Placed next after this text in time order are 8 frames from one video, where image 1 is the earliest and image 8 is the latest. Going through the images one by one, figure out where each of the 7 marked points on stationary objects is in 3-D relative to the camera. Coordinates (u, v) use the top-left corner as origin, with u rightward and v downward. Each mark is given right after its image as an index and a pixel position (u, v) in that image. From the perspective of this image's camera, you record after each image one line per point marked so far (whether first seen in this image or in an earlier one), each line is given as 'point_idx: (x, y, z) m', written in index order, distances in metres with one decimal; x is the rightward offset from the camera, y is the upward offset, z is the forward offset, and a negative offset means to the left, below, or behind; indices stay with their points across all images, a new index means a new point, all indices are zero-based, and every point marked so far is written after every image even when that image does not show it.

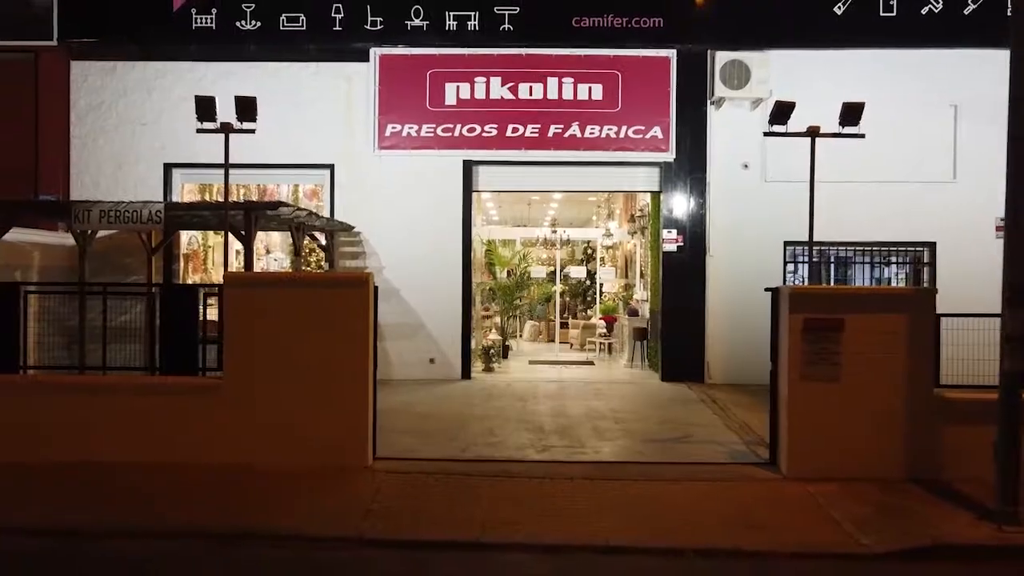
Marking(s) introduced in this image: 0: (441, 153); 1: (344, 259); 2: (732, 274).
0: (-0.9, +1.7, +9.8) m
1: (-2.1, +0.3, +9.9) m
2: (+2.7, +0.2, +9.8) m
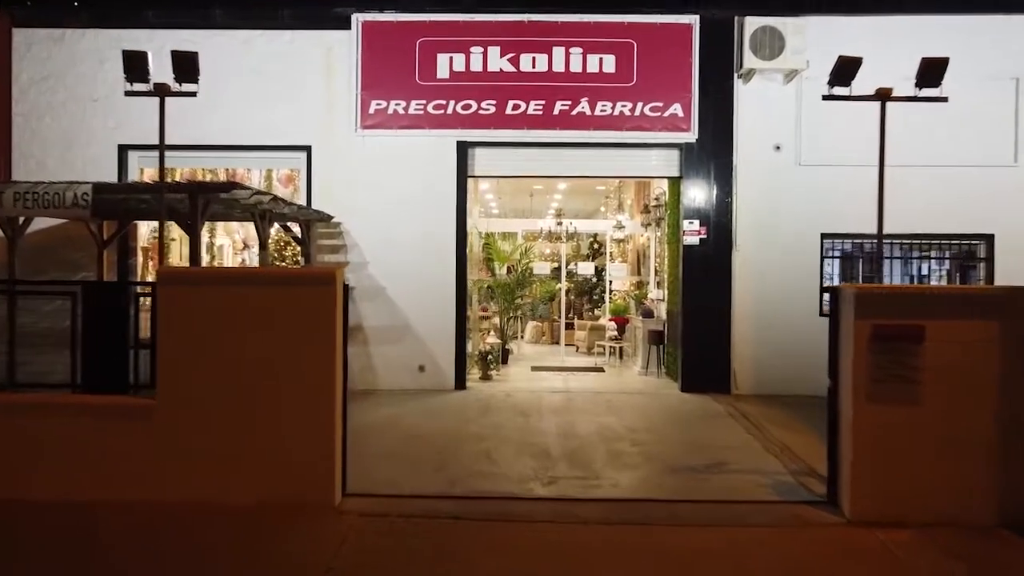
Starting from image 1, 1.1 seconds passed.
0: (-0.9, +1.7, +8.7) m
1: (-2.1, +0.4, +8.8) m
2: (+2.7, +0.2, +8.6) m
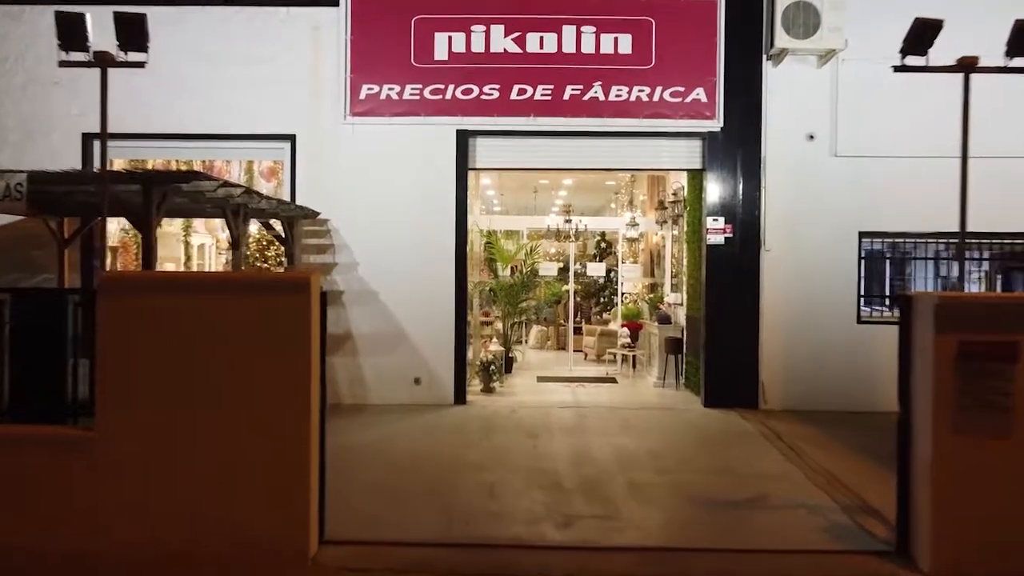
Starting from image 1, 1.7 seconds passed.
0: (-0.8, +1.6, +7.9) m
1: (-2.0, +0.3, +7.9) m
2: (+2.7, +0.2, +7.8) m
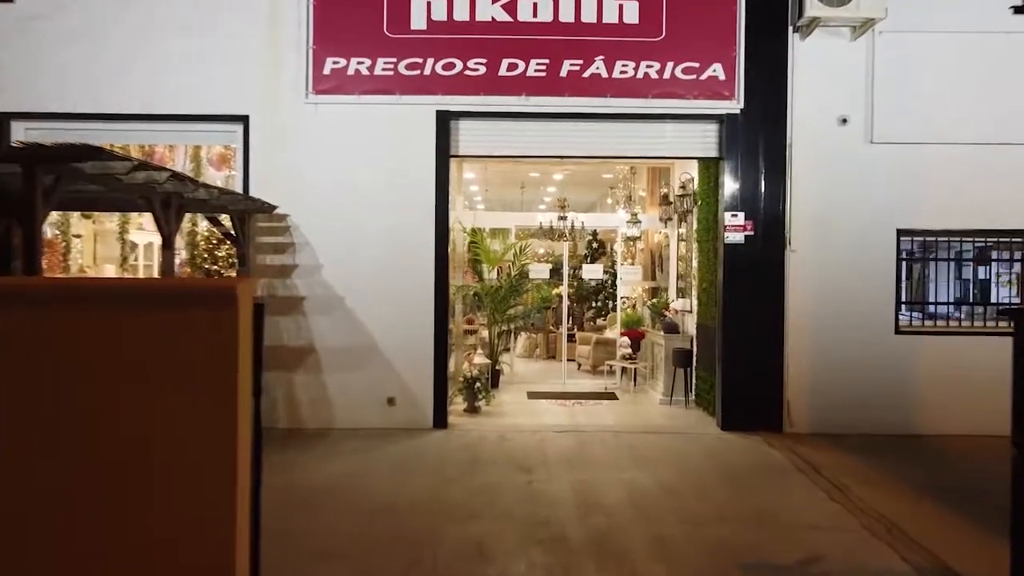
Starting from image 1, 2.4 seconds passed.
0: (-0.9, +1.6, +6.8) m
1: (-2.1, +0.3, +6.8) m
2: (+2.6, +0.1, +6.8) m
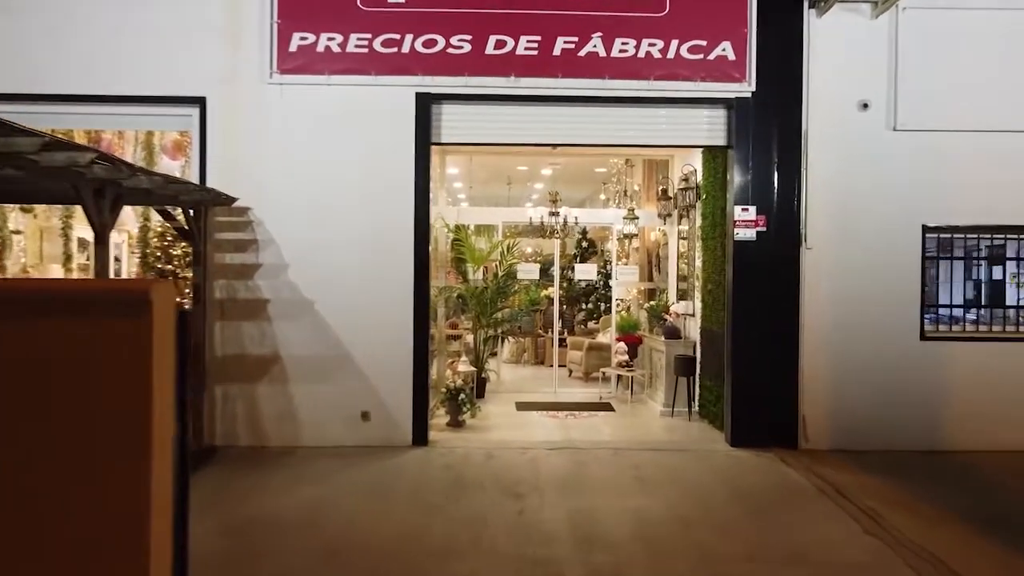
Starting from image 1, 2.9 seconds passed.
0: (-1.0, +1.6, +6.1) m
1: (-2.2, +0.3, +6.1) m
2: (+2.5, +0.1, +6.2) m
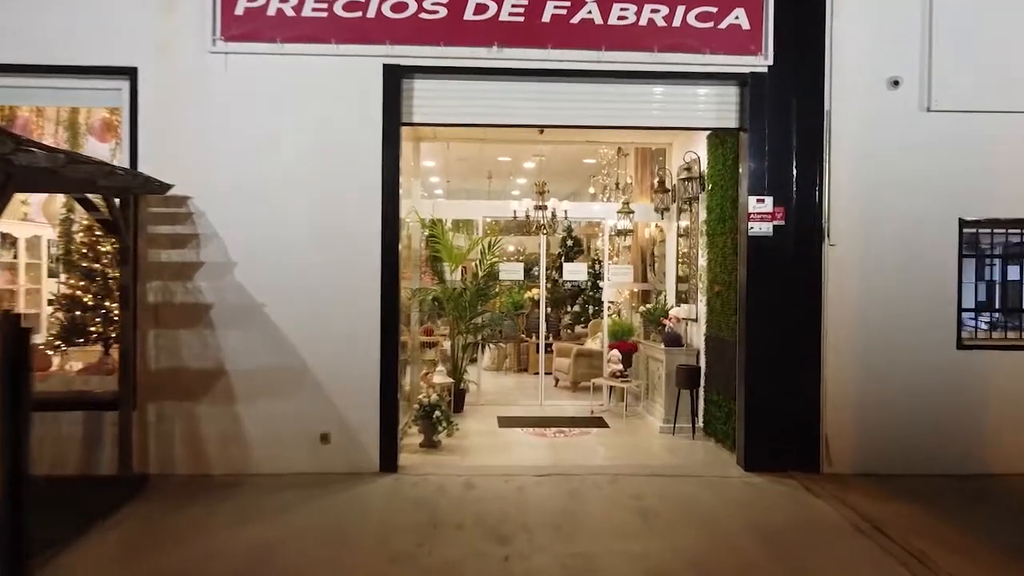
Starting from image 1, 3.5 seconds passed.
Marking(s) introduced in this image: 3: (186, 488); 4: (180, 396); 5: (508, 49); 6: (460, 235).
0: (-1.1, +1.6, +5.3) m
1: (-2.3, +0.3, +5.3) m
2: (+2.4, +0.1, +5.5) m
3: (-2.1, -1.3, +5.1) m
4: (-2.2, -0.7, +5.3) m
5: (0.0, +1.6, +5.3) m
6: (-0.5, +0.5, +7.8) m
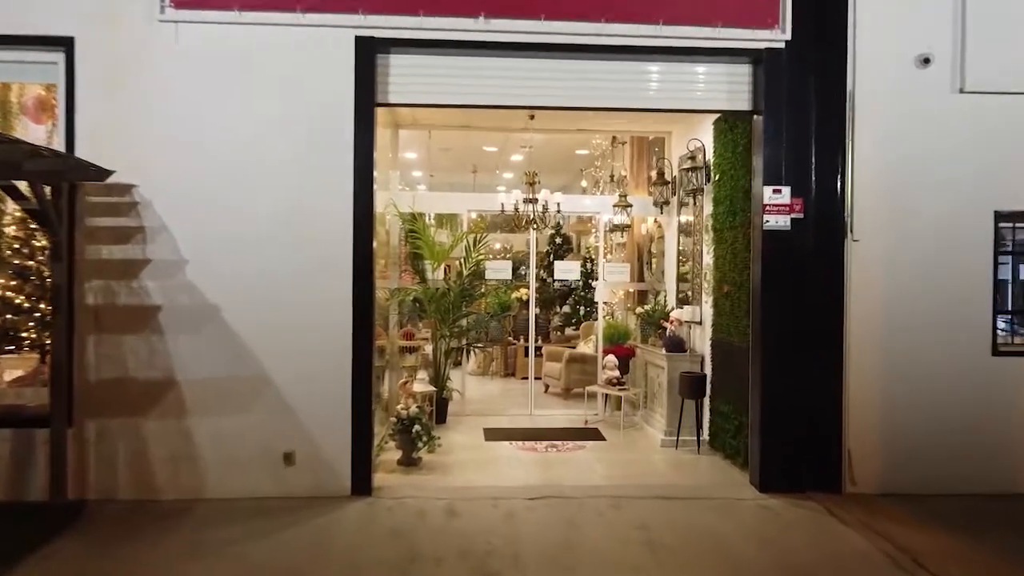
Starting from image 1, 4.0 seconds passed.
0: (-1.2, +1.6, +4.7) m
1: (-2.4, +0.3, +4.6) m
2: (+2.4, +0.1, +4.9) m
3: (-2.1, -1.3, +4.4) m
4: (-2.2, -0.7, +4.7) m
5: (-0.1, +1.6, +4.7) m
6: (-0.6, +0.5, +7.2) m
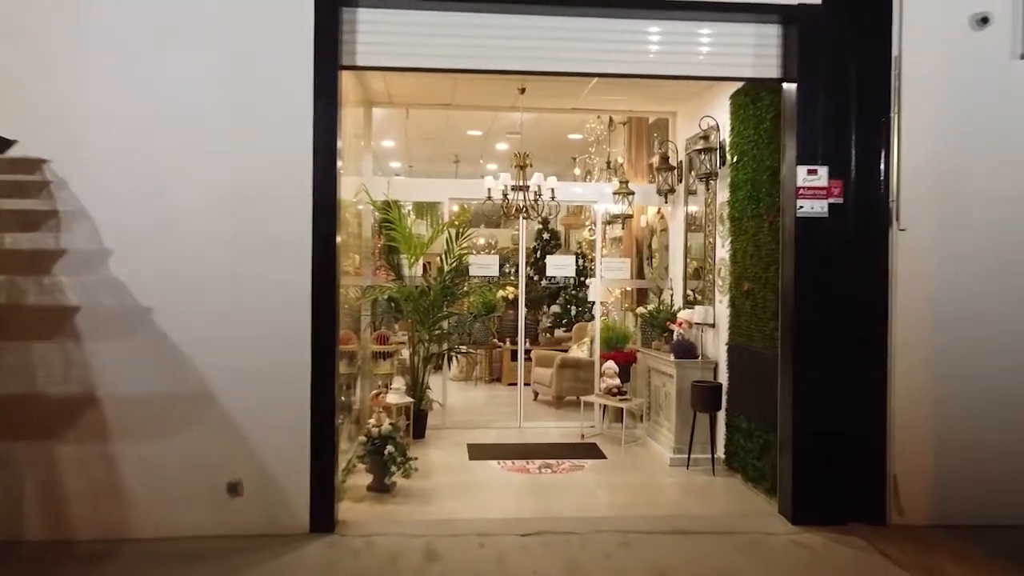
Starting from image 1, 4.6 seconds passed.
0: (-1.3, +1.6, +3.9) m
1: (-2.4, +0.3, +3.8) m
2: (+2.3, +0.1, +4.2) m
3: (-2.2, -1.2, +3.6) m
4: (-2.3, -0.7, +3.9) m
5: (-0.1, +1.6, +4.0) m
6: (-0.7, +0.5, +6.5) m
